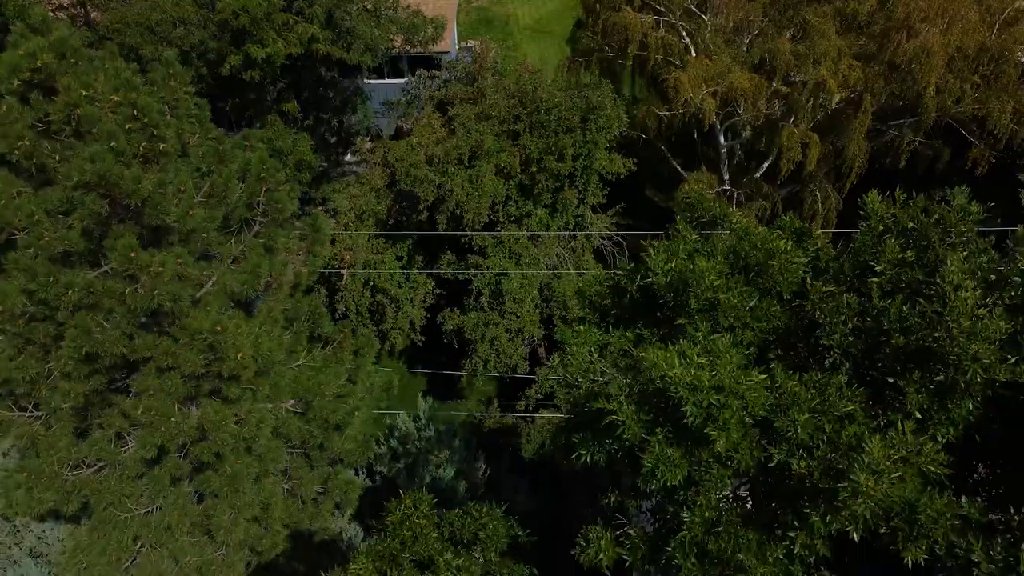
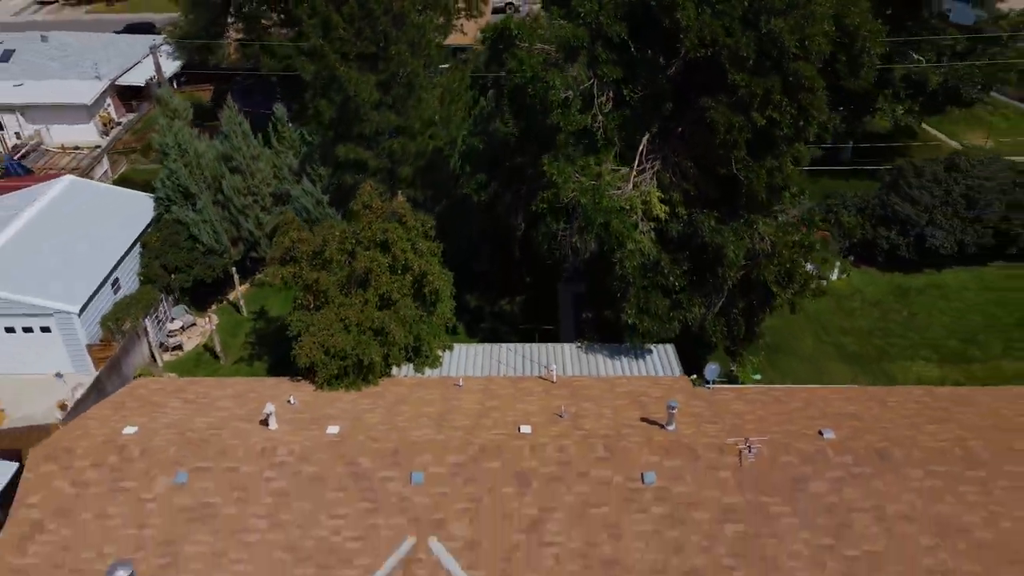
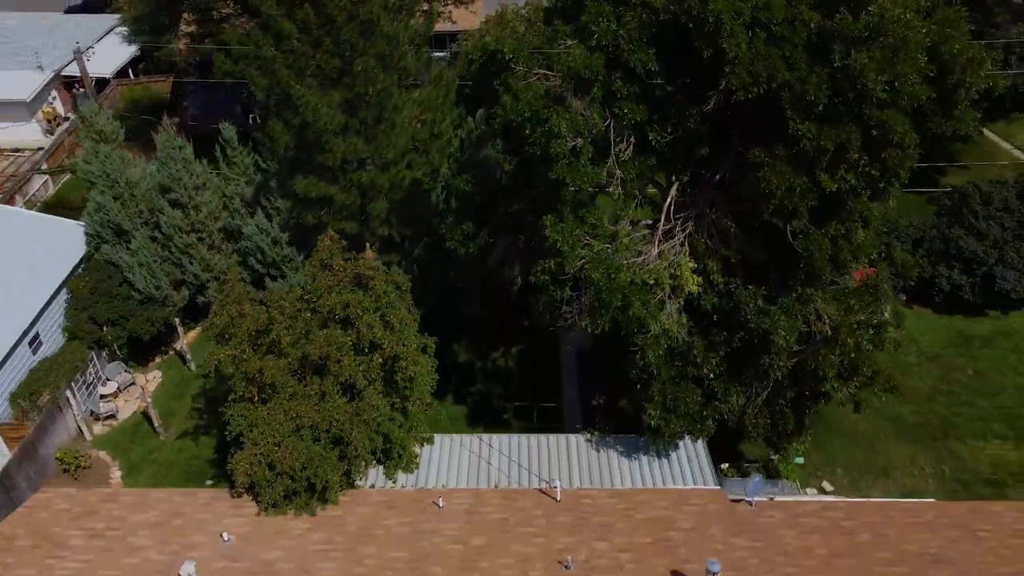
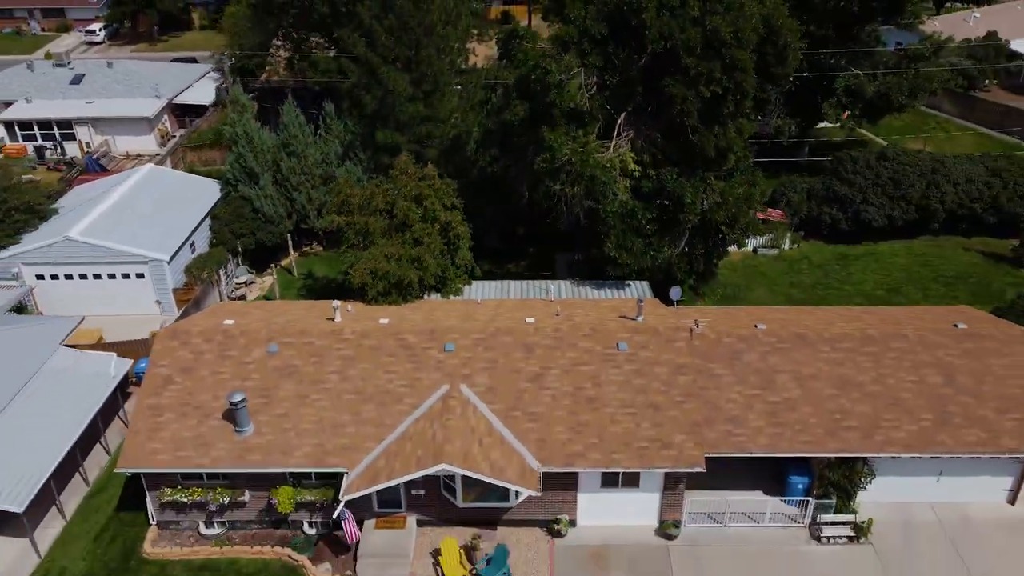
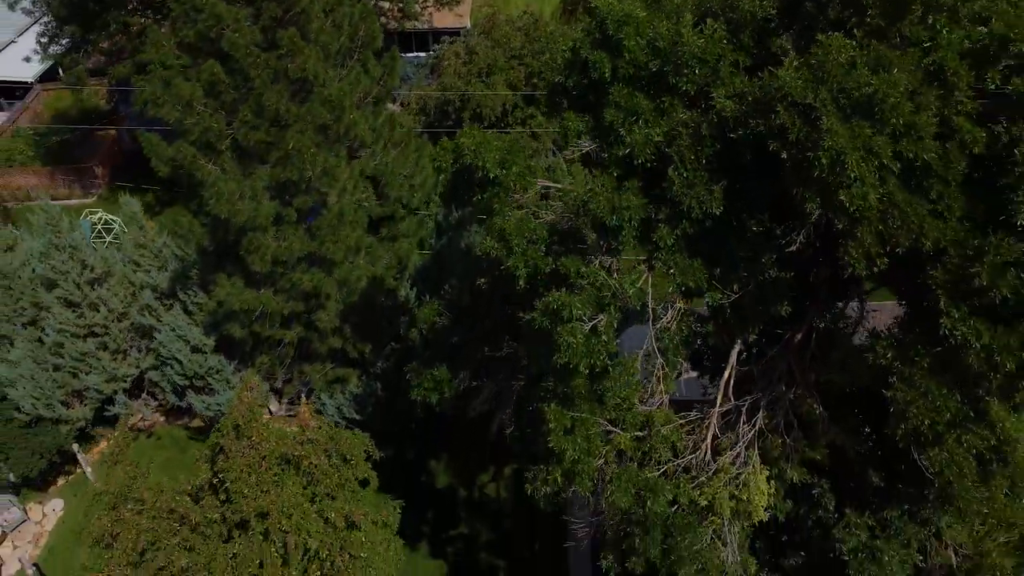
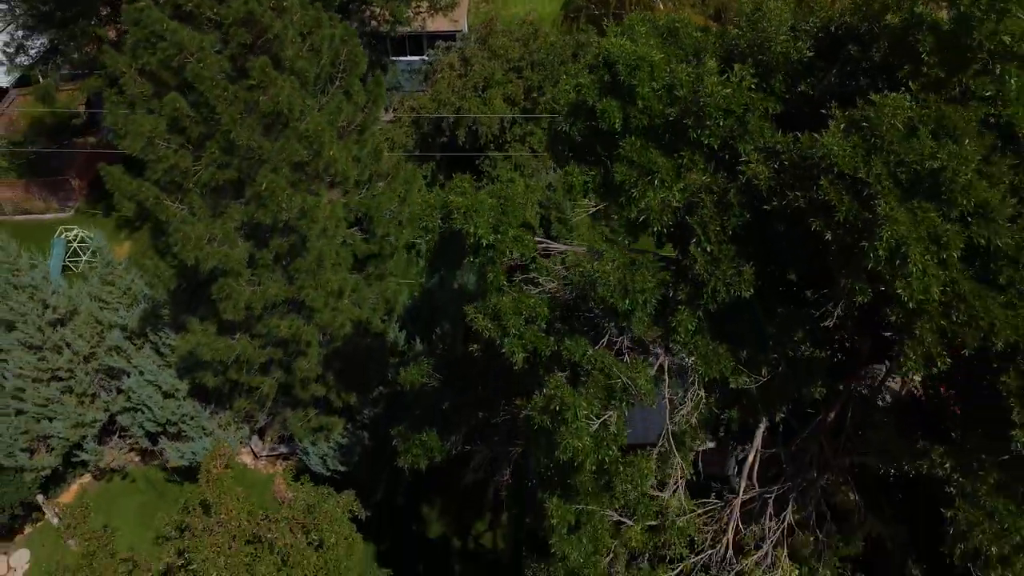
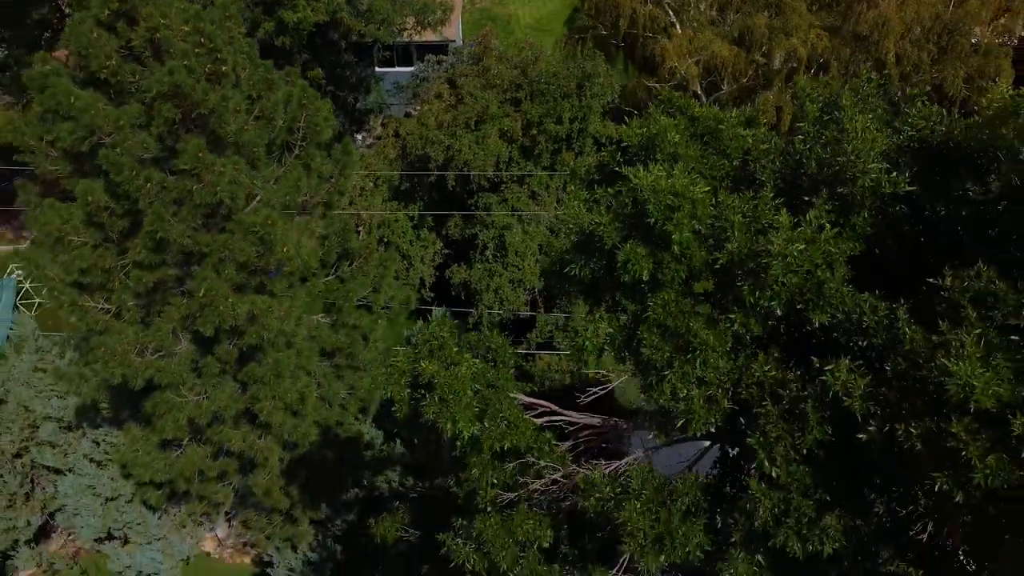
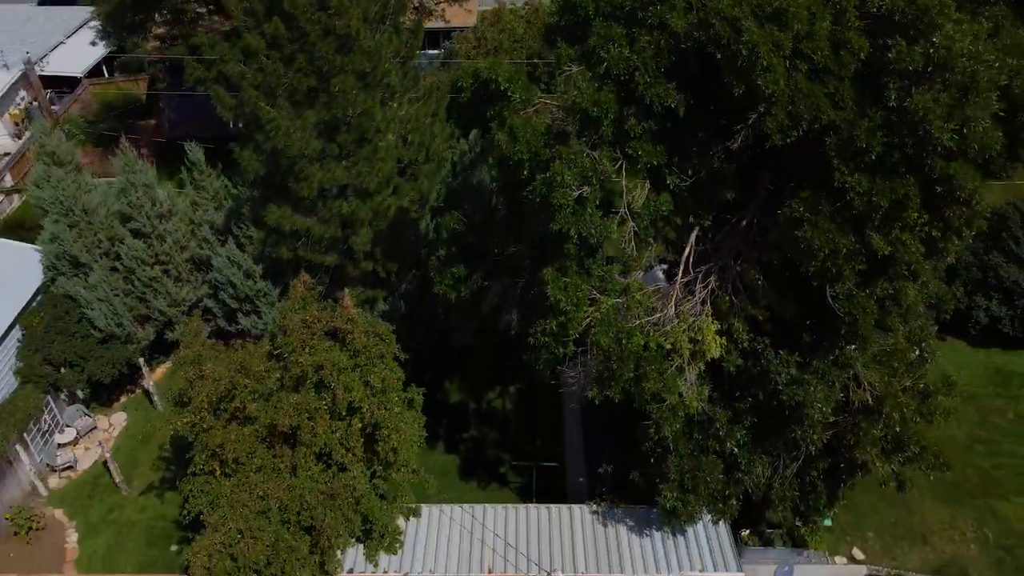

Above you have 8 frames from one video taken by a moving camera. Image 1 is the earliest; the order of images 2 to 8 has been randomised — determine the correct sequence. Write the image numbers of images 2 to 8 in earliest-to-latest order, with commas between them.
7, 6, 5, 8, 3, 2, 4
